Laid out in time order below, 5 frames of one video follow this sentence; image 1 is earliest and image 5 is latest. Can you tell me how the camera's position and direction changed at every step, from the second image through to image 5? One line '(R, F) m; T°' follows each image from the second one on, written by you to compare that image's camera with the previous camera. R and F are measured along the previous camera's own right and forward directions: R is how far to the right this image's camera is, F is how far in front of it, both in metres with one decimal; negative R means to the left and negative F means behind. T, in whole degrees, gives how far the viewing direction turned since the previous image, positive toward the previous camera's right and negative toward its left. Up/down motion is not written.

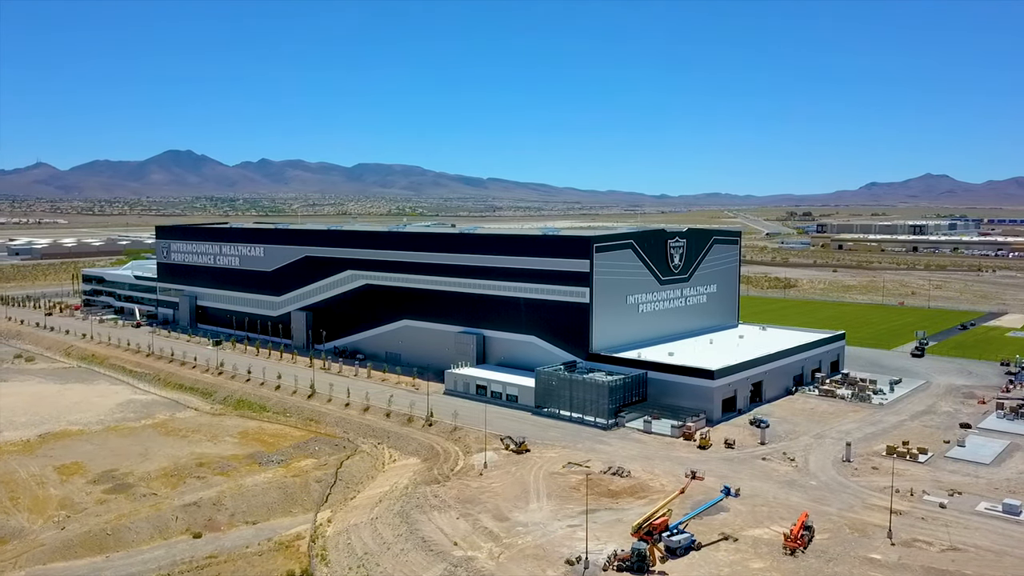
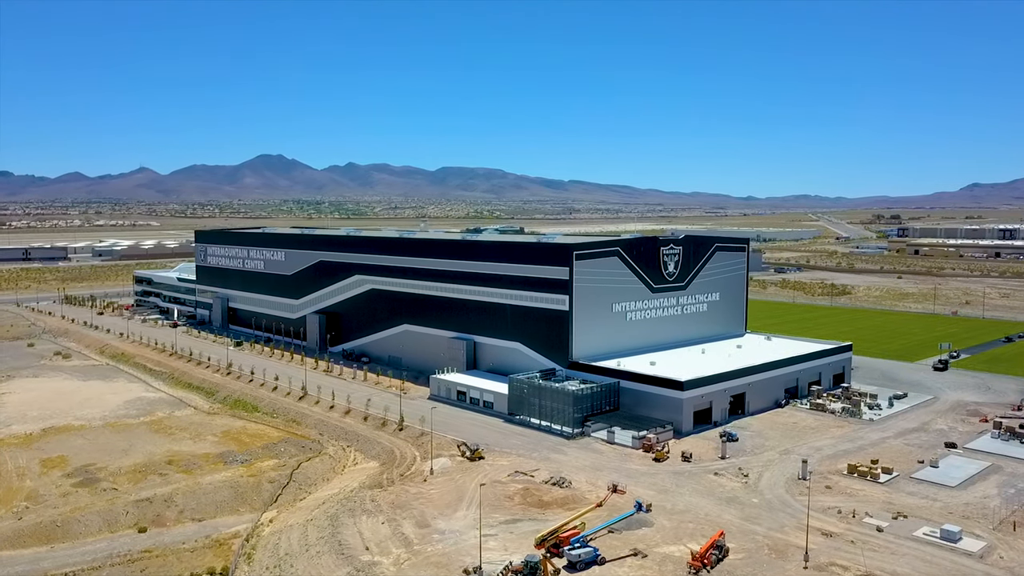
(+5.5, +0.1) m; -6°
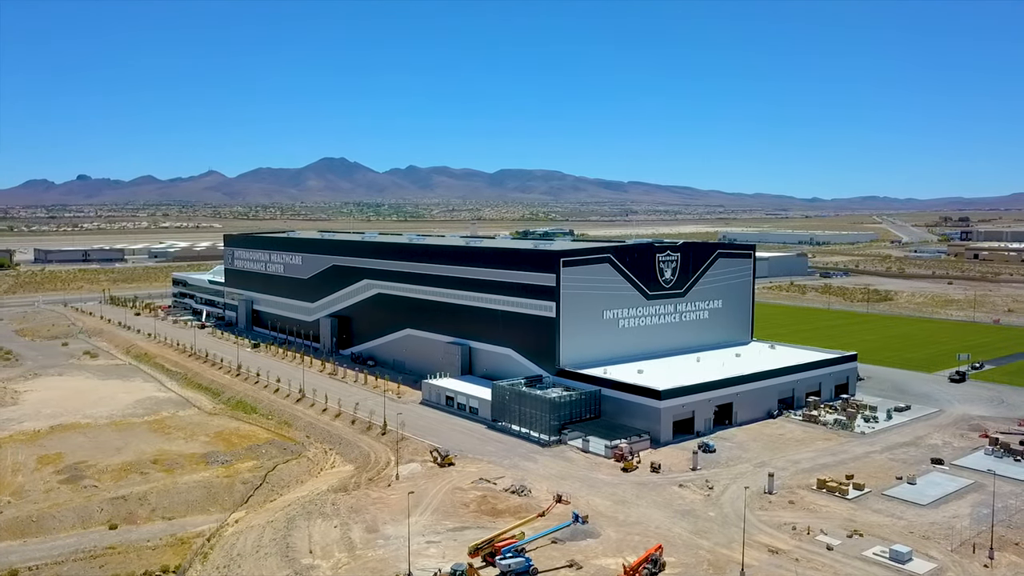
(+3.8, 0.0) m; -4°
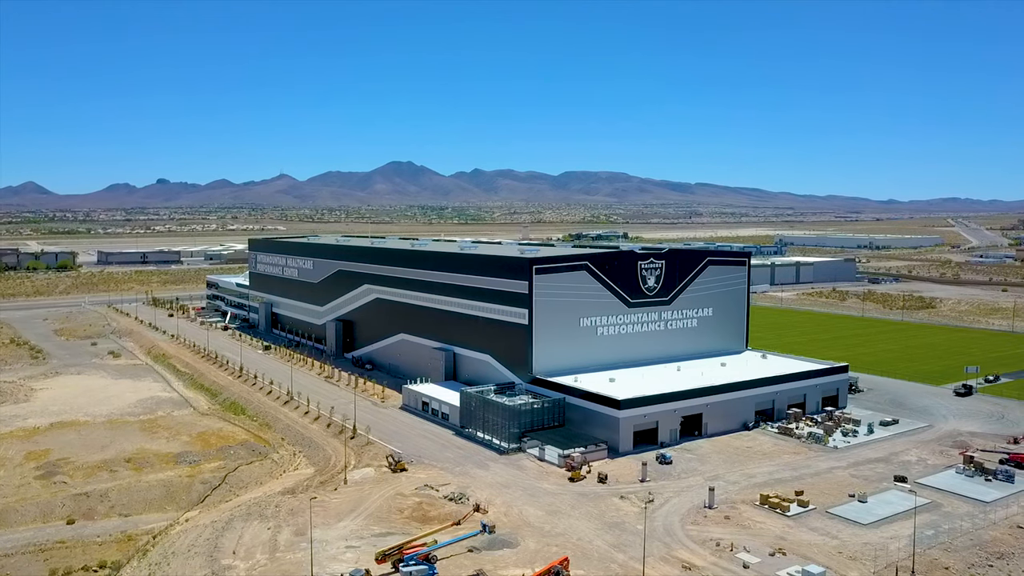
(+5.0, 0.0) m; -5°
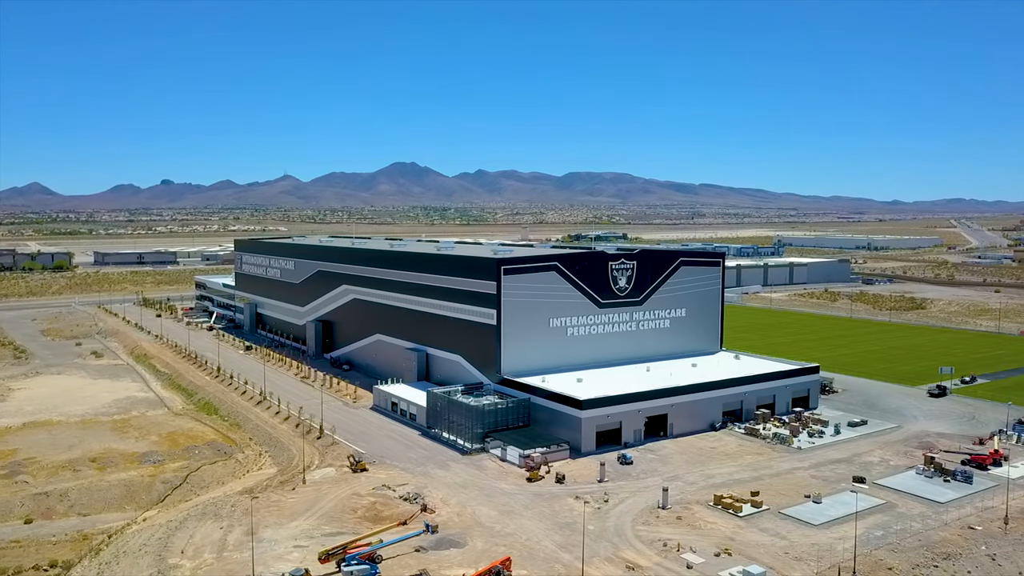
(+1.9, 0.0) m; 0°
